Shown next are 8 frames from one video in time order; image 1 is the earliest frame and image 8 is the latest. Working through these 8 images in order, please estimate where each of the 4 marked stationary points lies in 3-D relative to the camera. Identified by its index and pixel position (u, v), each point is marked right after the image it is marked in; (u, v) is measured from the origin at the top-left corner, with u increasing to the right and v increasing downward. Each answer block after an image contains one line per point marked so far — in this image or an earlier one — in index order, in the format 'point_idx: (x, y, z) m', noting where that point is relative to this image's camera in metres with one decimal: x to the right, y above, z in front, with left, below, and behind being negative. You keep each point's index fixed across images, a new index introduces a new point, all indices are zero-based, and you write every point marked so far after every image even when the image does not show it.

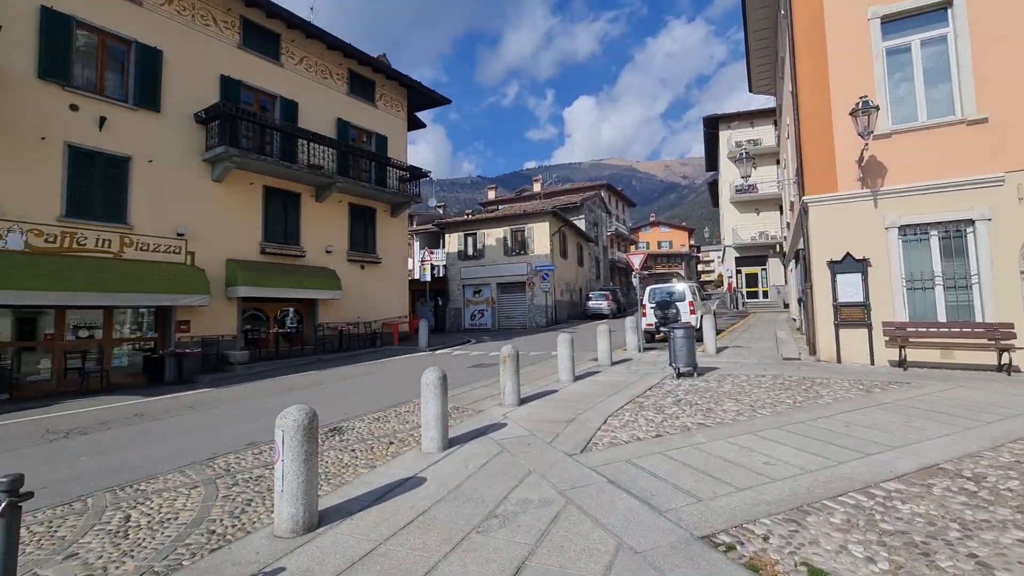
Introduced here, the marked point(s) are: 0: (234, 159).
0: (-8.2, +3.8, +14.3) m
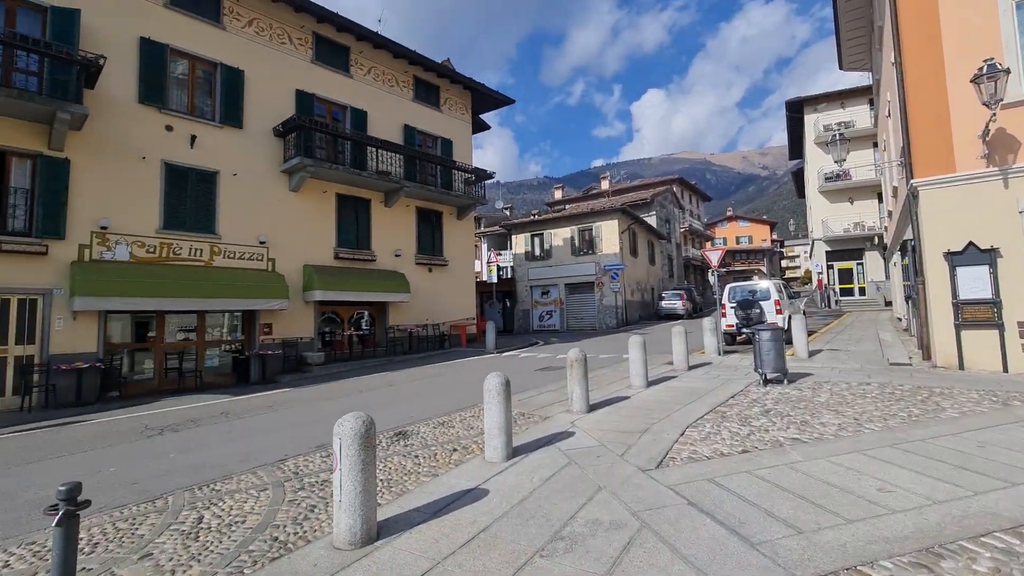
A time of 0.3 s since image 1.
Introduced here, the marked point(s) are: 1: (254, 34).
0: (-6.2, +3.7, +14.9) m
1: (-7.8, +7.7, +14.8) m
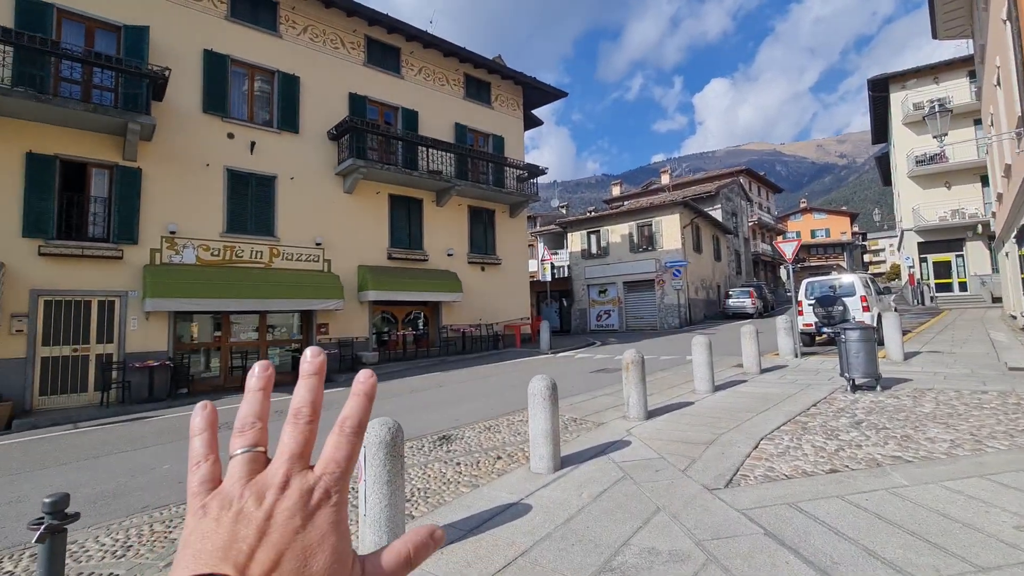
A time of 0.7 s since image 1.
0: (-4.7, +3.7, +15.1) m
1: (-6.3, +7.7, +15.1) m
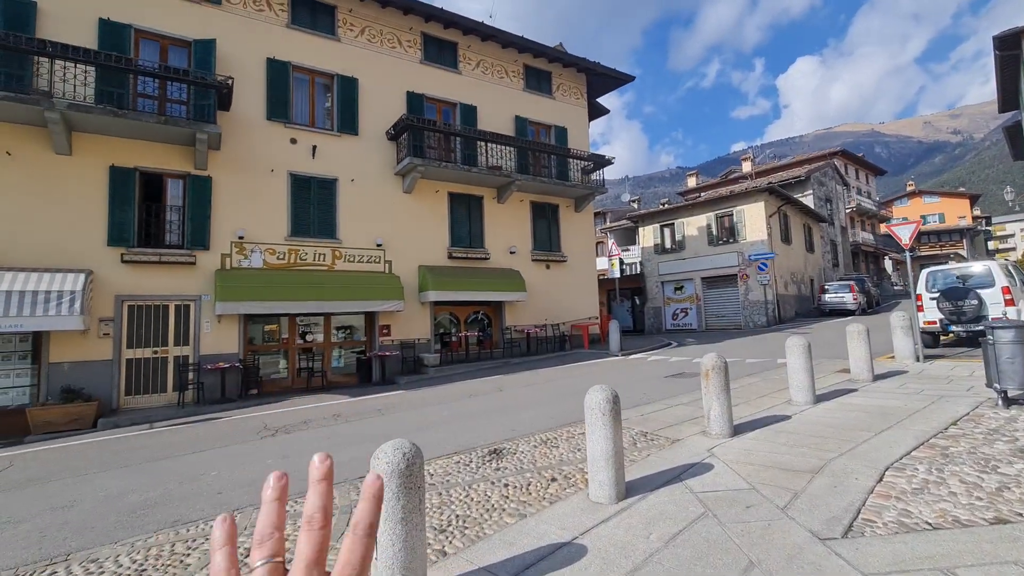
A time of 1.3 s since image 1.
0: (-2.8, +3.6, +14.8) m
1: (-4.5, +7.6, +15.1) m
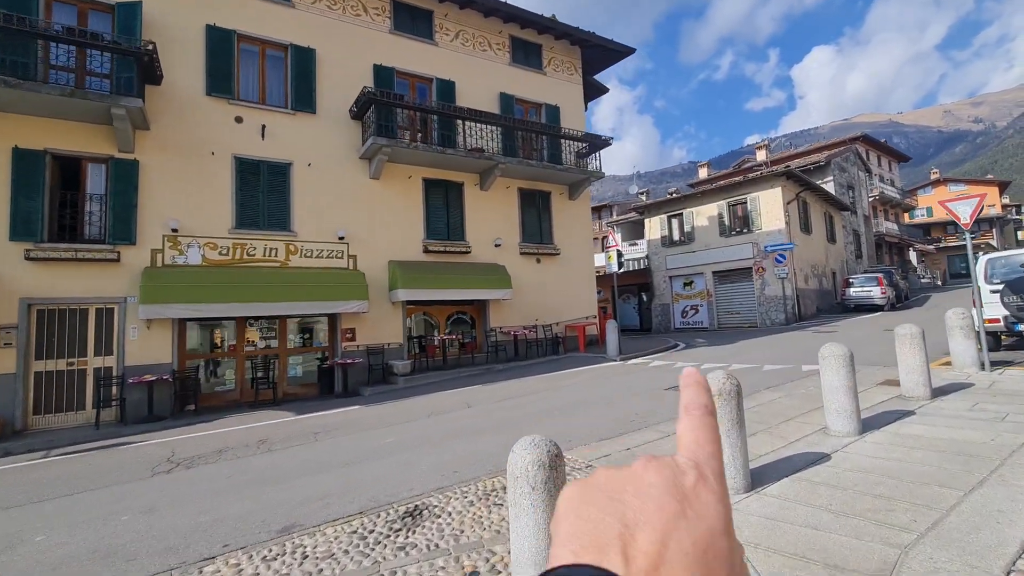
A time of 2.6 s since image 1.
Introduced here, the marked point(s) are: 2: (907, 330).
0: (-3.4, +3.7, +13.0) m
1: (-5.1, +7.7, +13.4) m
2: (+5.7, -0.6, +7.0) m
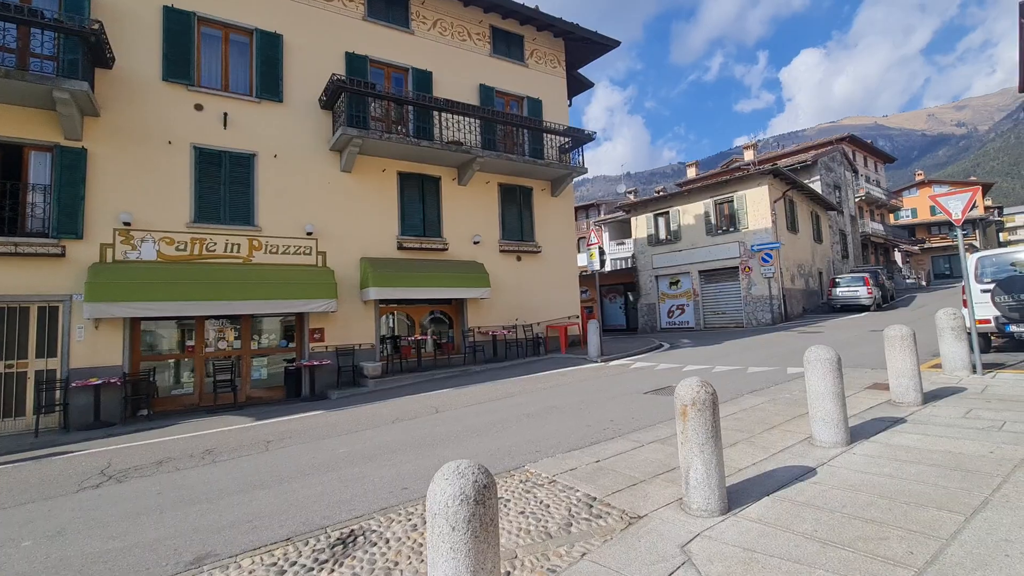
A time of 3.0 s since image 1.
0: (-3.9, +3.8, +12.4) m
1: (-5.7, +7.7, +12.7) m
2: (+5.2, -0.6, +6.6) m
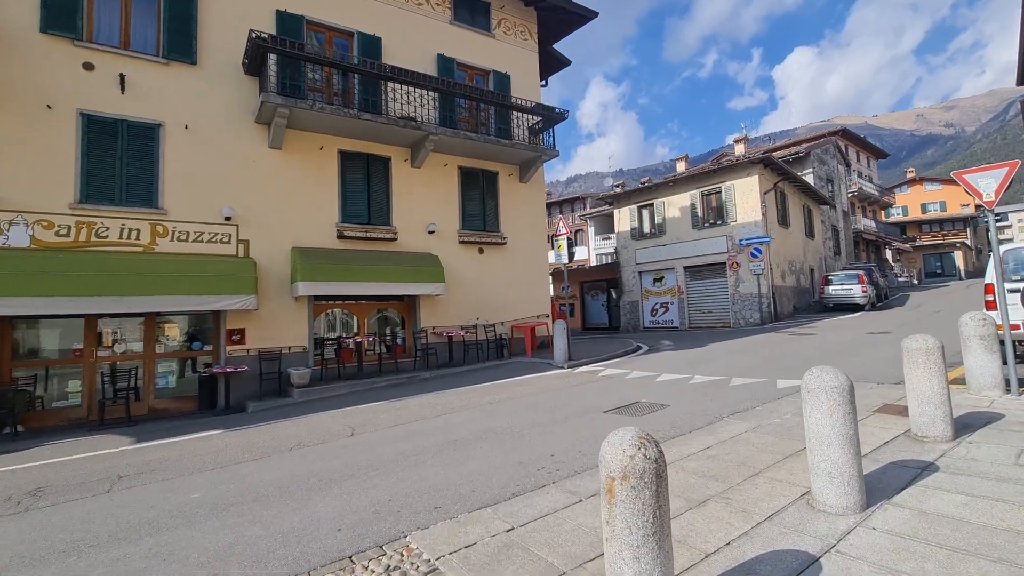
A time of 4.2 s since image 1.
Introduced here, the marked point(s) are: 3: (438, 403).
0: (-5.0, +3.9, +10.7) m
1: (-6.7, +7.8, +10.9) m
2: (+4.2, -0.6, +5.0) m
3: (-1.4, -2.2, +9.2) m
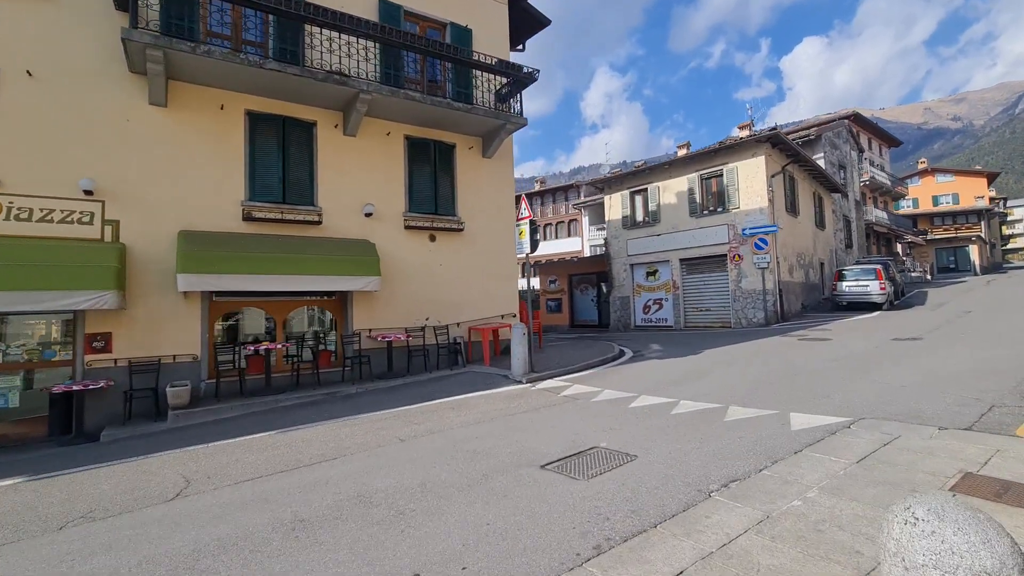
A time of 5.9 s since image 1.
0: (-6.0, +4.0, +8.4) m
1: (-7.7, +8.0, +8.5) m
2: (+3.1, -0.6, +2.7) m
3: (-2.4, -2.1, +7.0) m
